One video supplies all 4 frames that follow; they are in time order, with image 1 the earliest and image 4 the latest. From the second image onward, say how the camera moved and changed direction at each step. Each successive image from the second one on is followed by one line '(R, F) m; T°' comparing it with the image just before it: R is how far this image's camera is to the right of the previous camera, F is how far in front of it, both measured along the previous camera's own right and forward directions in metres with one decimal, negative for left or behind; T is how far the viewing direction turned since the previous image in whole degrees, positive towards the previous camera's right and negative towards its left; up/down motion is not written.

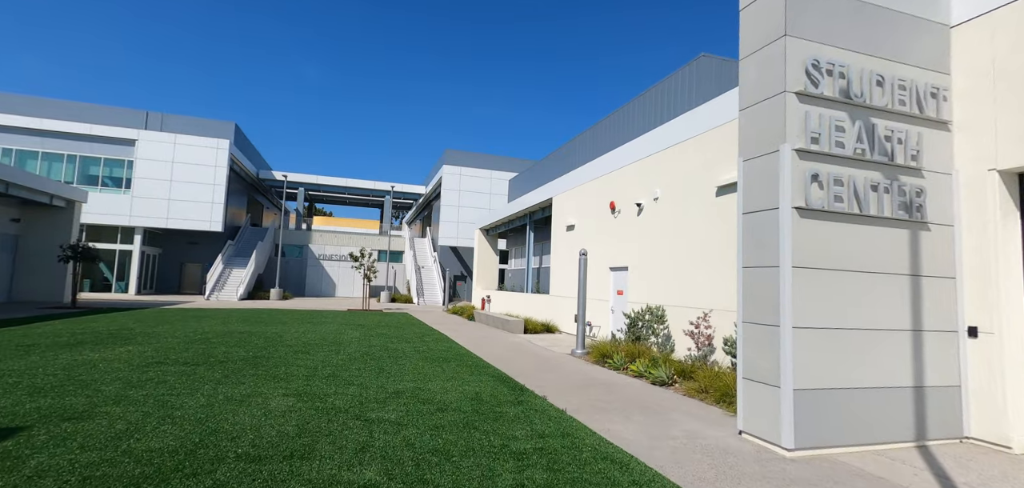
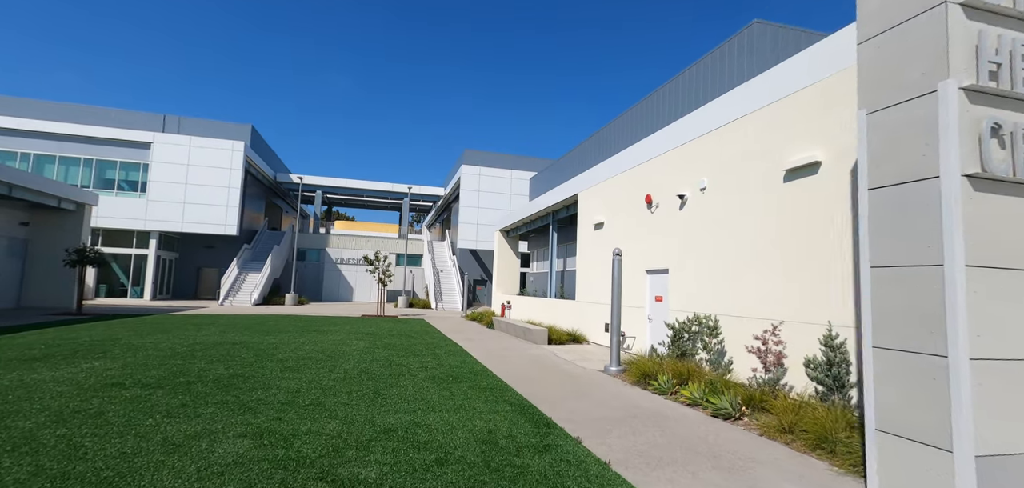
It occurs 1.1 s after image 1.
(0.0, +1.3) m; -3°
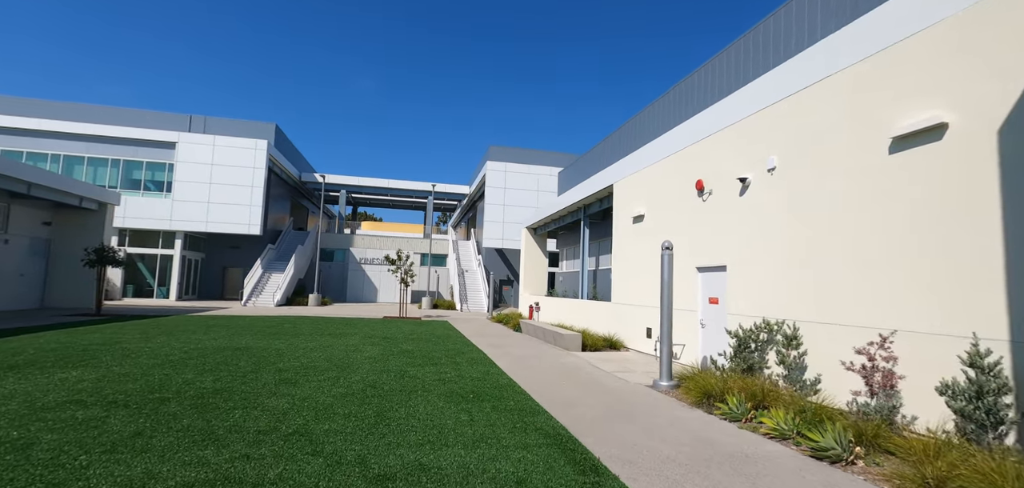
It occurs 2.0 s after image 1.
(-0.1, +1.1) m; -4°
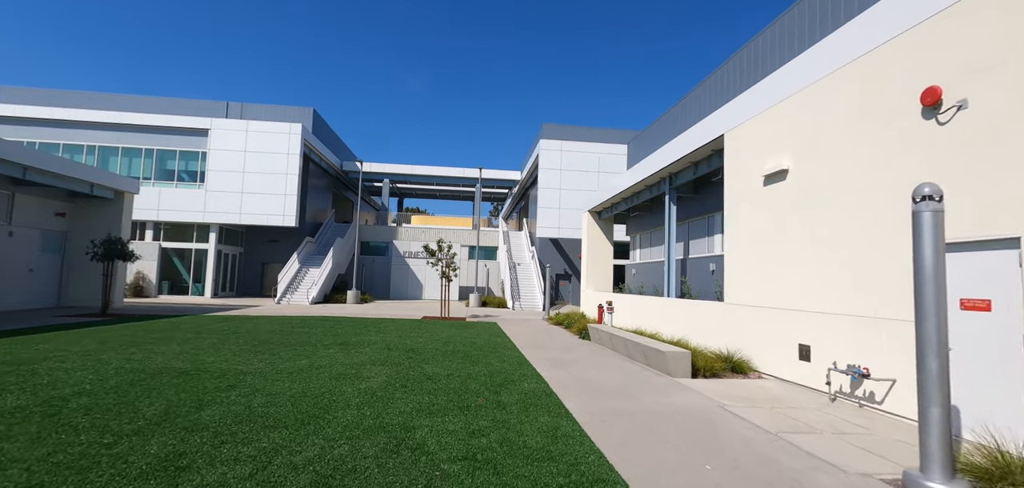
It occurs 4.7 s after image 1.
(-0.3, +3.2) m; -7°
